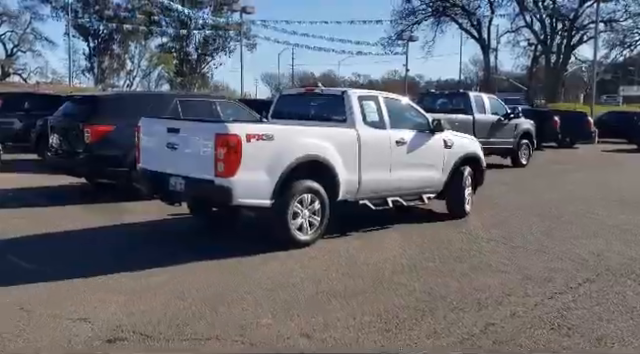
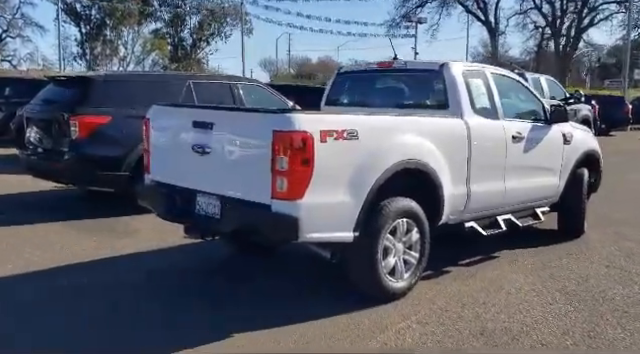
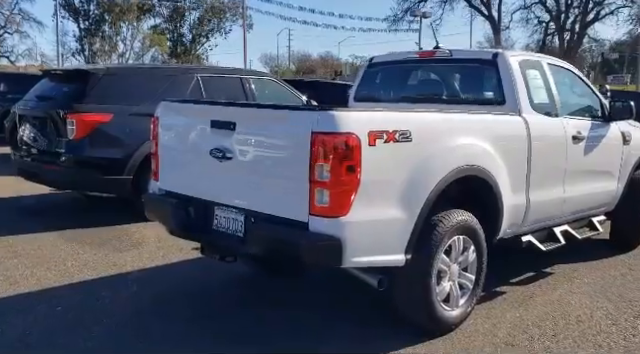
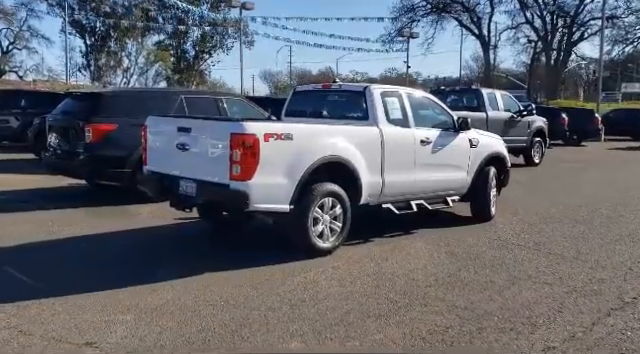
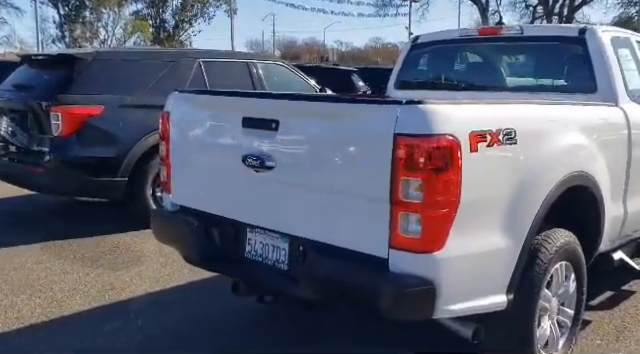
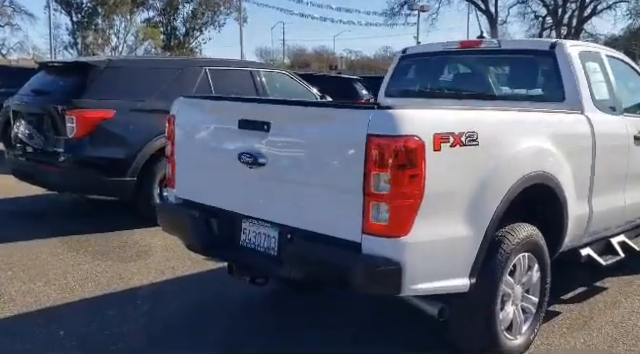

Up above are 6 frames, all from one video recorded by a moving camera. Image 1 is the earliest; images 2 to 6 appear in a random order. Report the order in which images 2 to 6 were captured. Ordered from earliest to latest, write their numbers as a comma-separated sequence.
4, 2, 3, 6, 5
